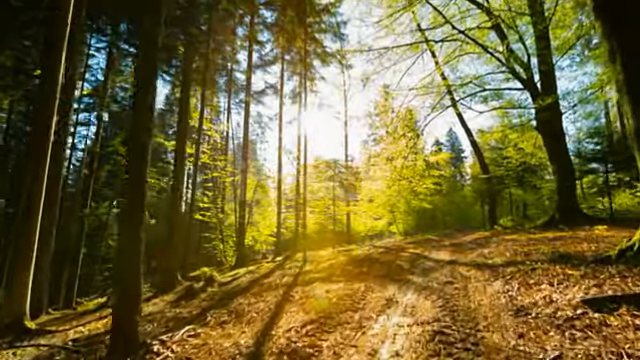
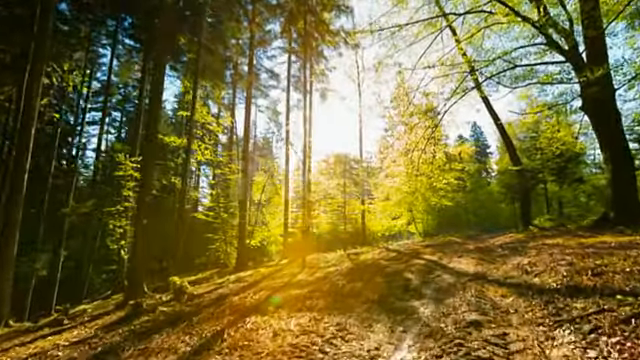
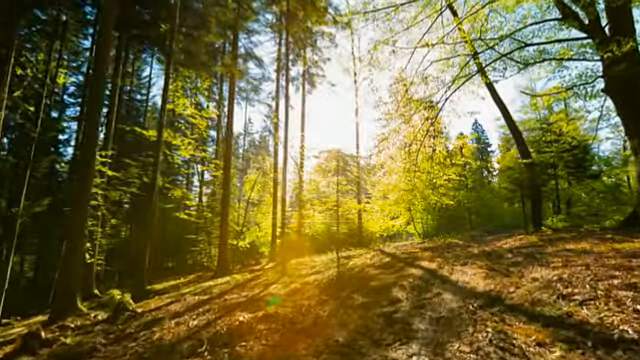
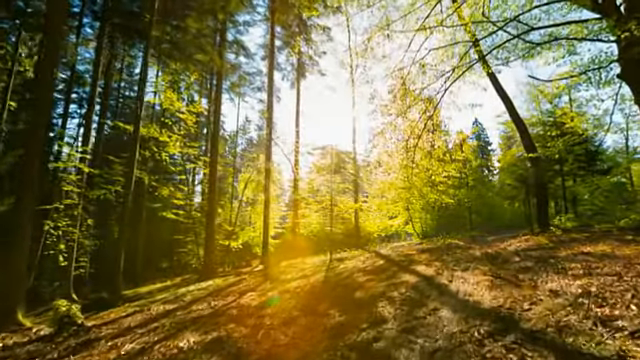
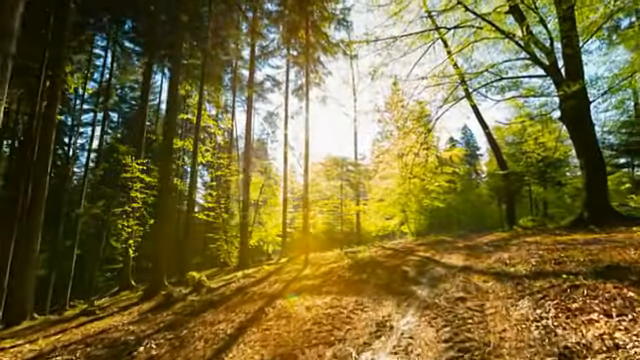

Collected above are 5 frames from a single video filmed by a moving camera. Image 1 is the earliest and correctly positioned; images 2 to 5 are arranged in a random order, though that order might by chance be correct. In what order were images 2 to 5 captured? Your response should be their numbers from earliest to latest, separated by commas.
5, 2, 3, 4
